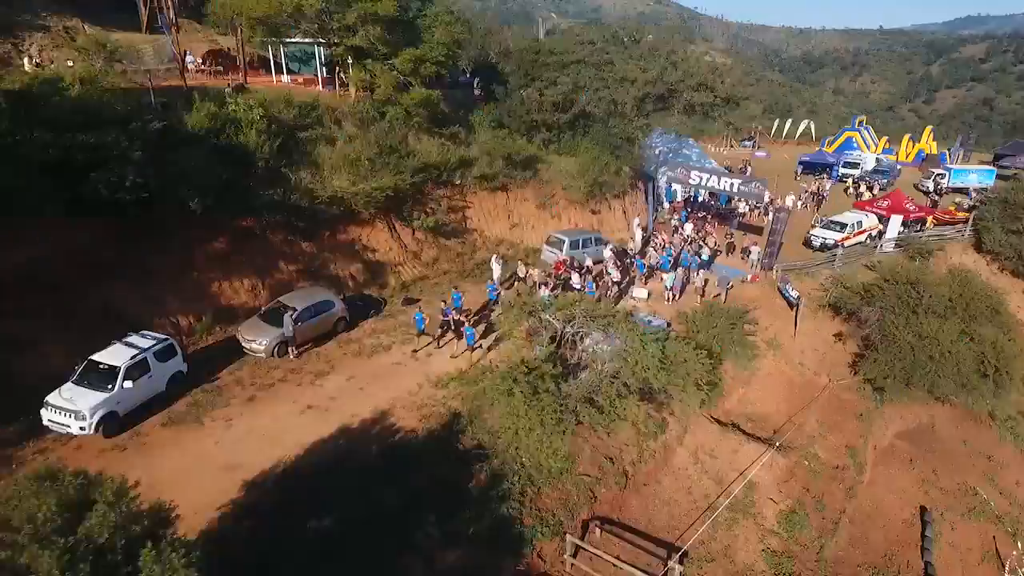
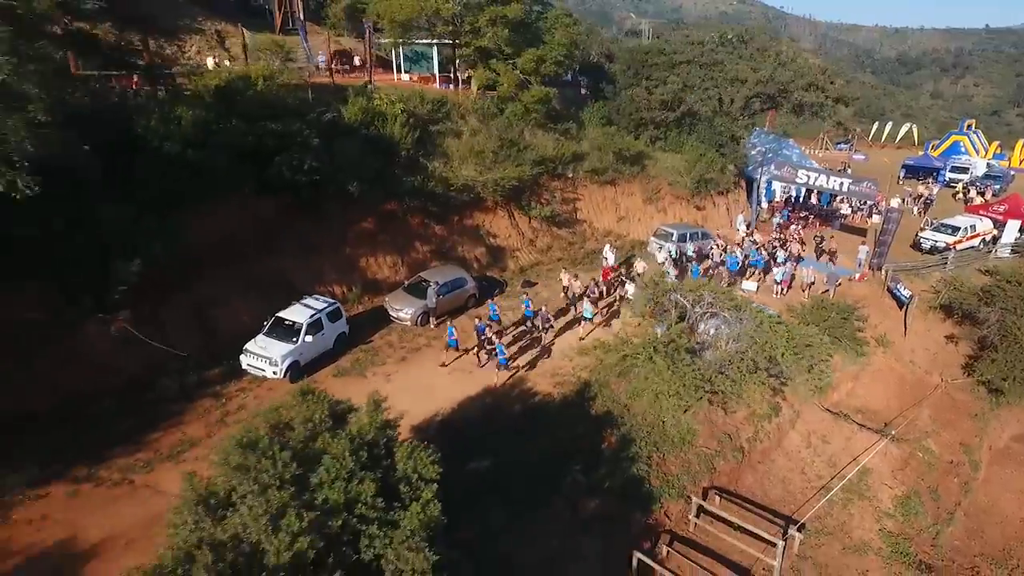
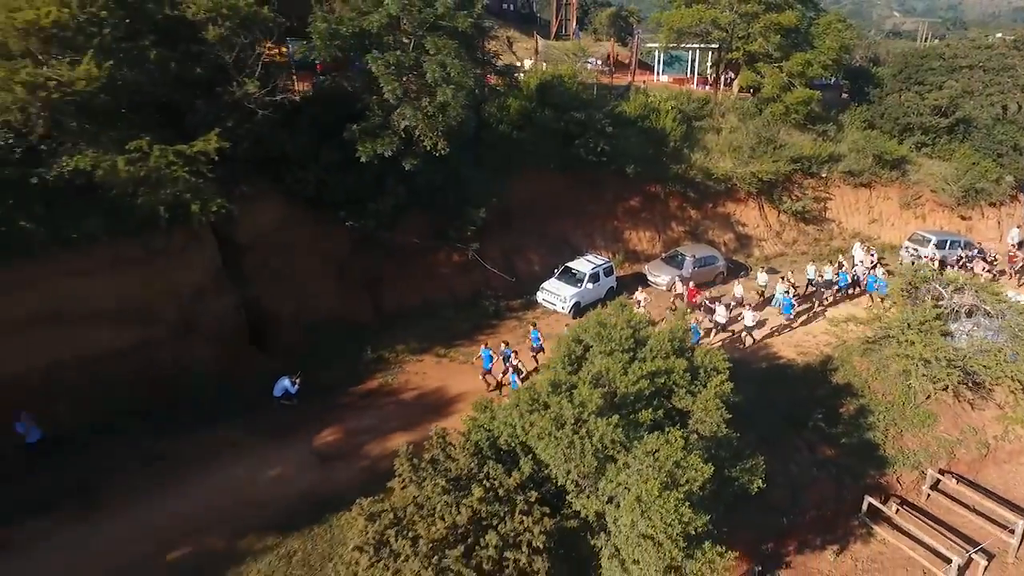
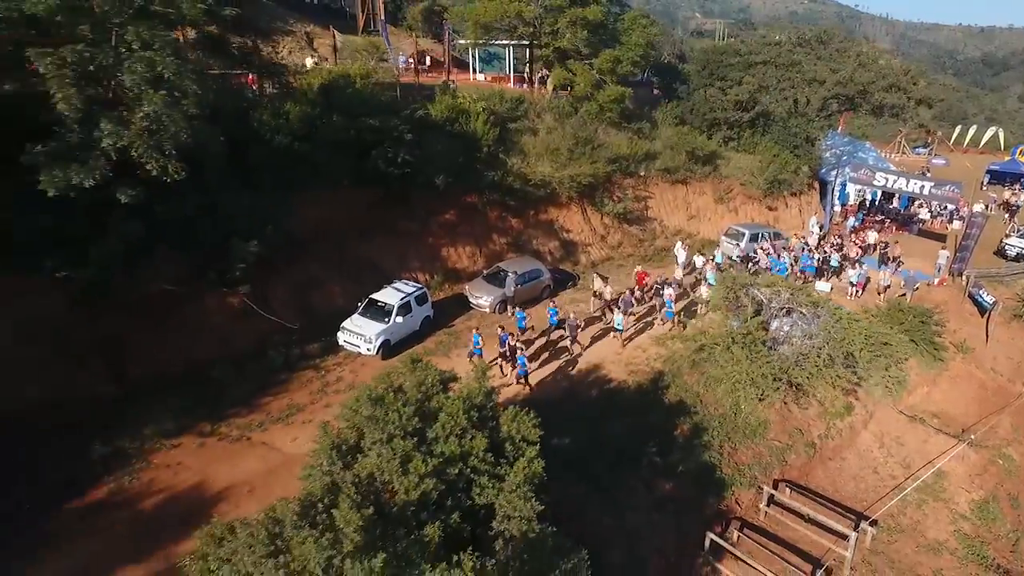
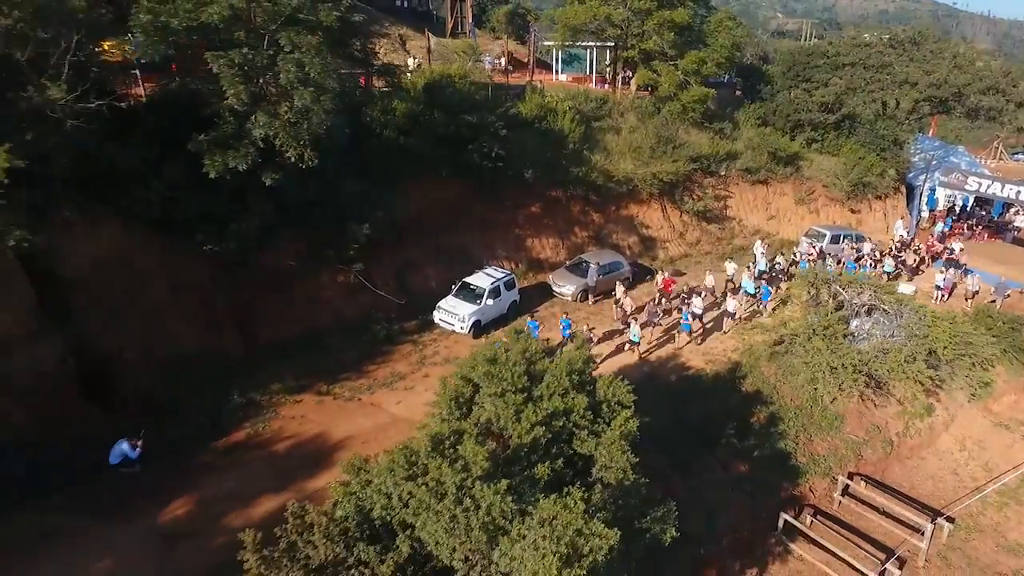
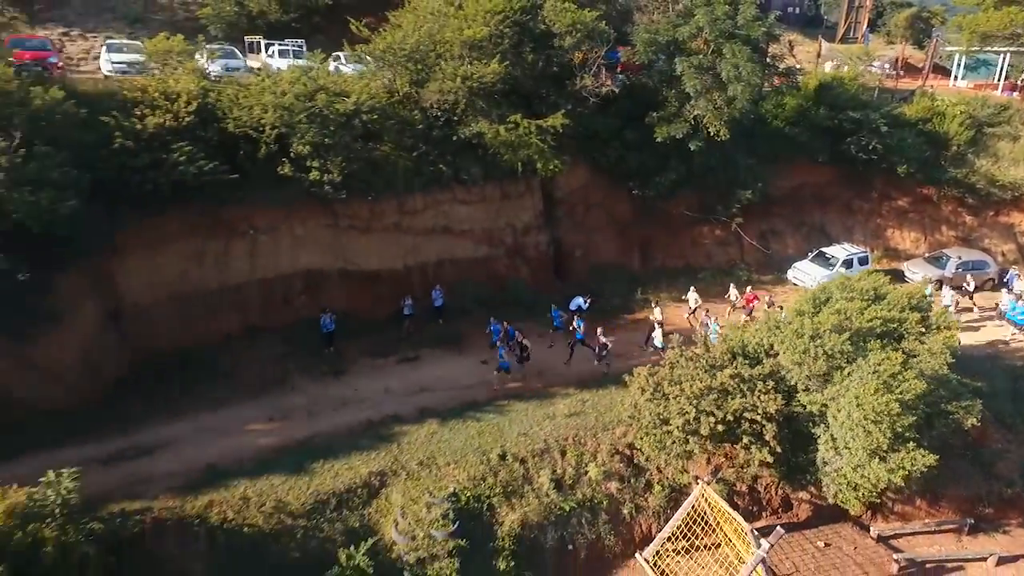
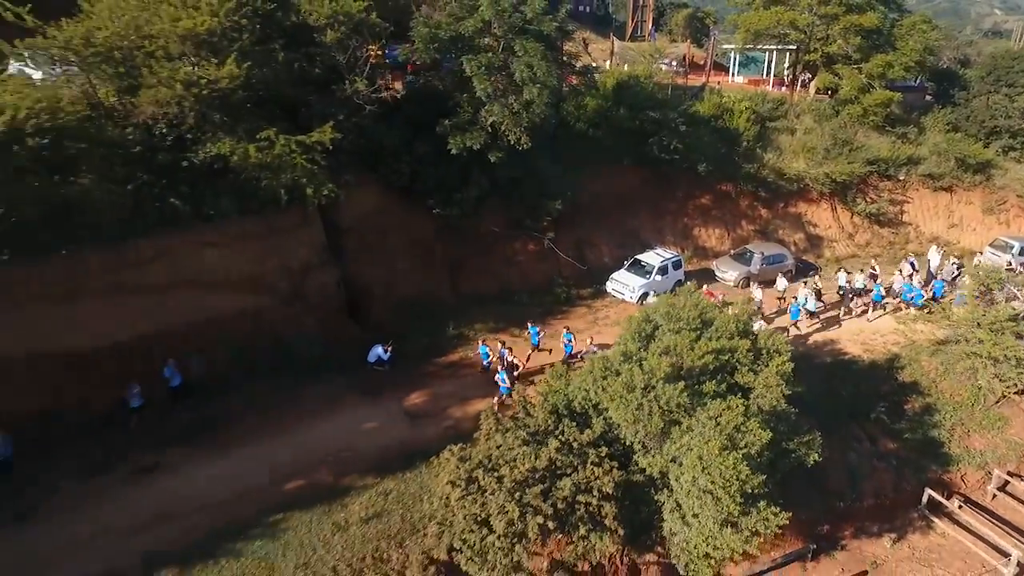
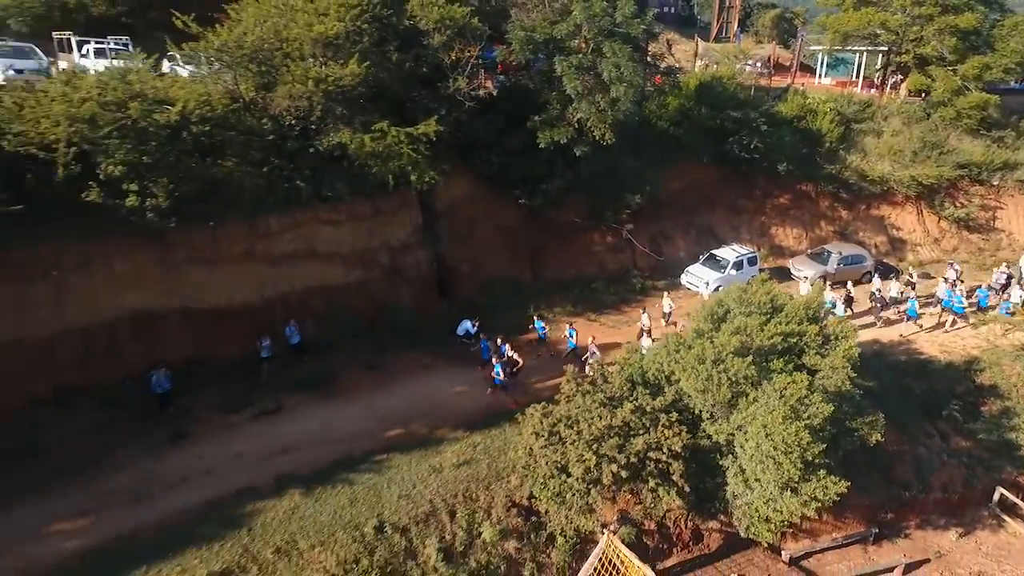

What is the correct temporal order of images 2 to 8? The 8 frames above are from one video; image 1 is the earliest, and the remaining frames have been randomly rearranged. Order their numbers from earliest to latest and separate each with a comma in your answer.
2, 4, 5, 3, 7, 8, 6
